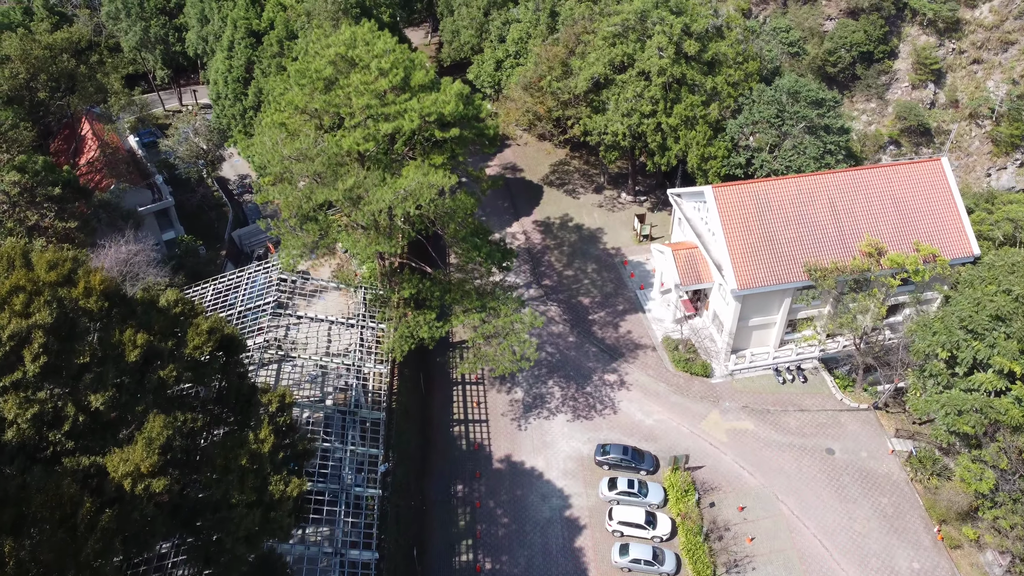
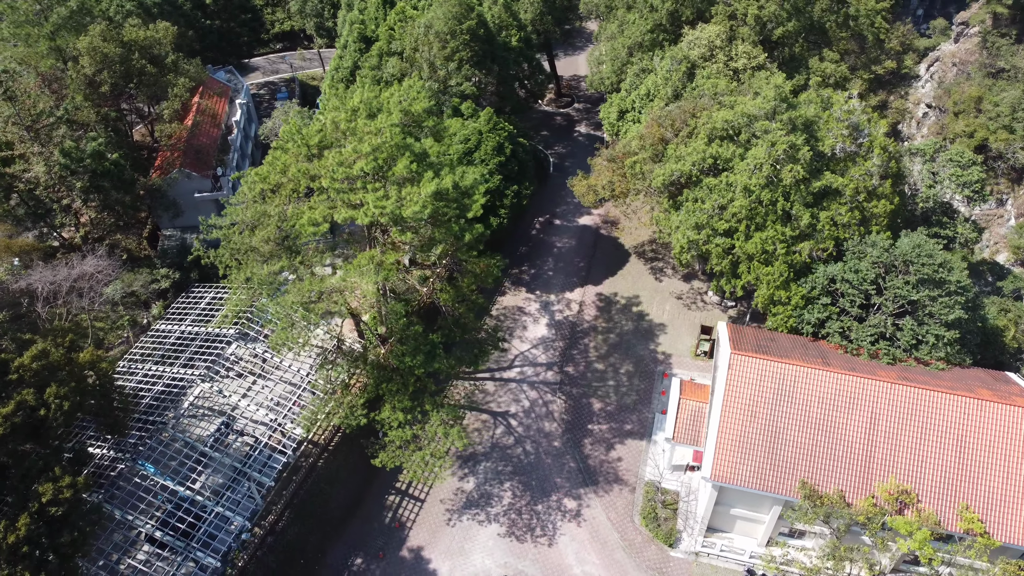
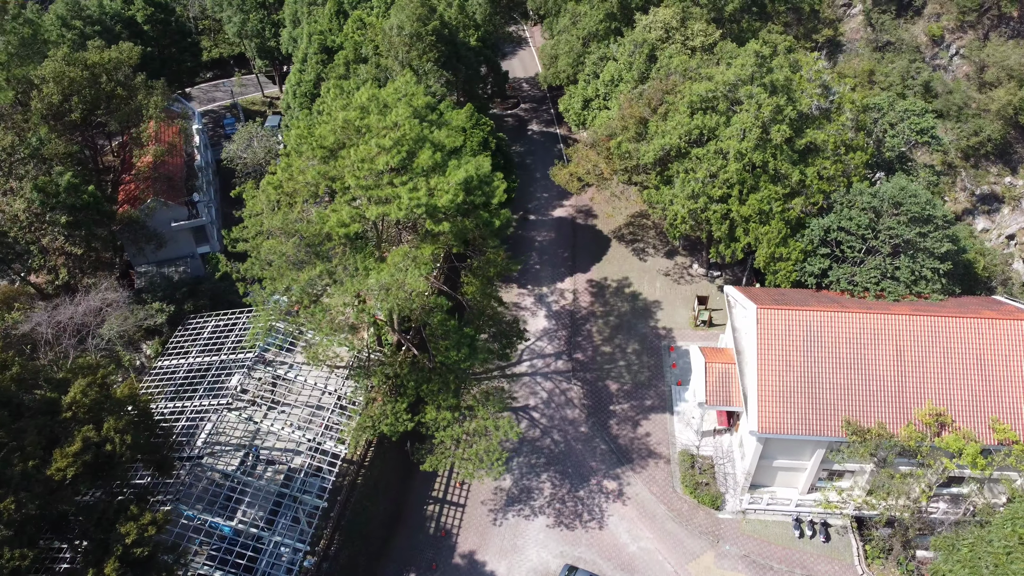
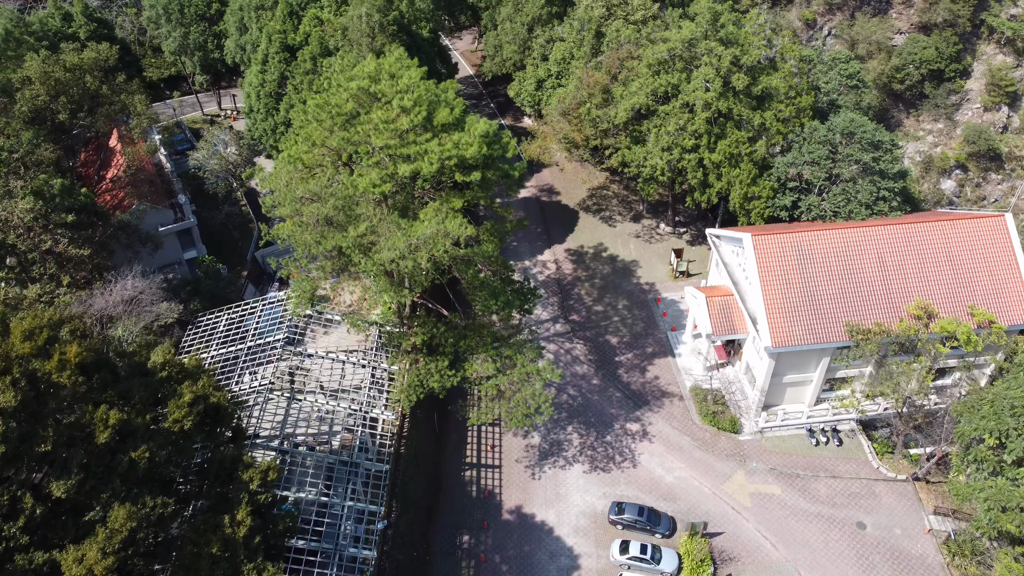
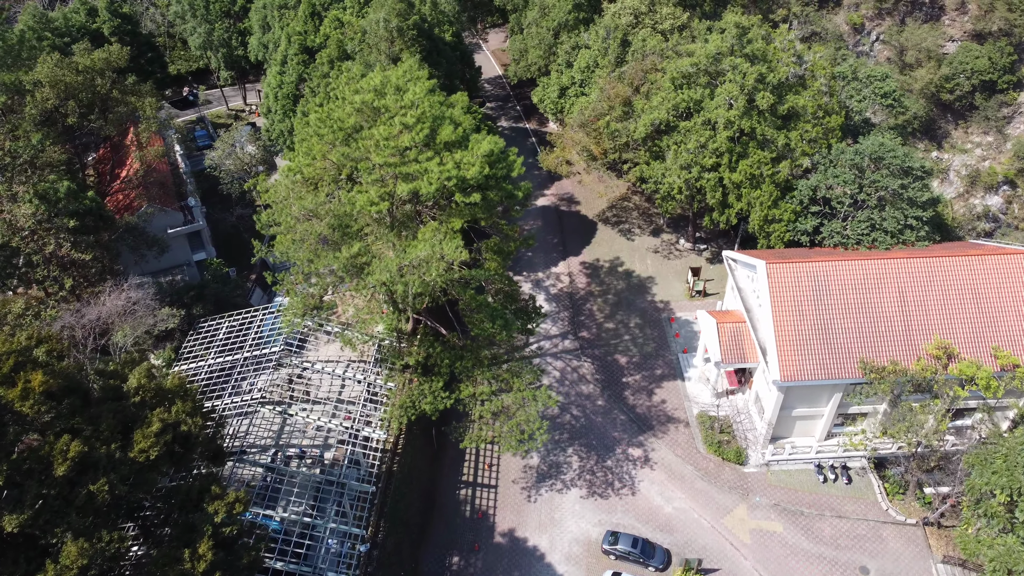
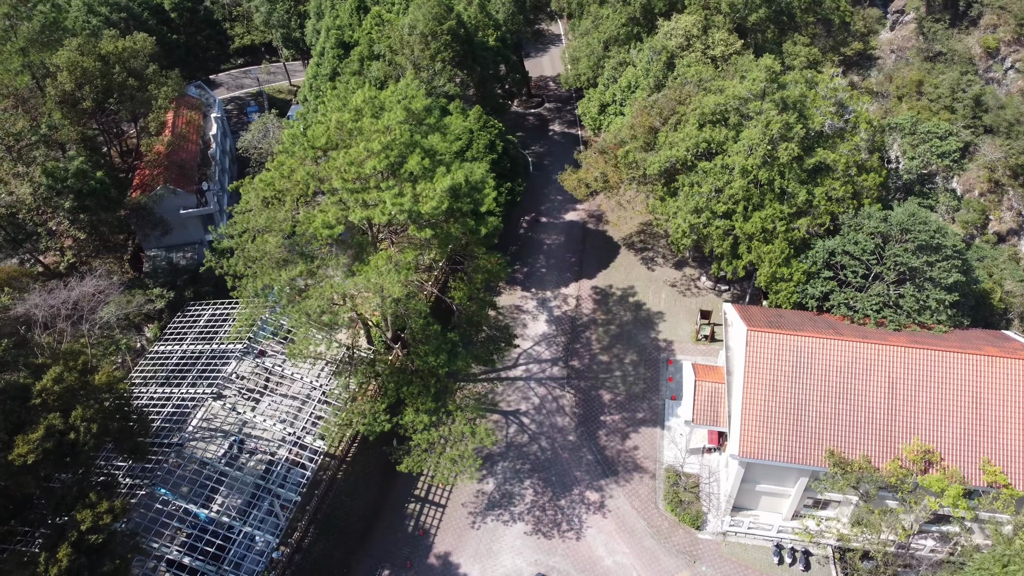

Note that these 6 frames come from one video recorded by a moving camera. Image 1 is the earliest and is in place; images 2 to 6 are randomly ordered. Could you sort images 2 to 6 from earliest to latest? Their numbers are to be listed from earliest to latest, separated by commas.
4, 5, 3, 6, 2
